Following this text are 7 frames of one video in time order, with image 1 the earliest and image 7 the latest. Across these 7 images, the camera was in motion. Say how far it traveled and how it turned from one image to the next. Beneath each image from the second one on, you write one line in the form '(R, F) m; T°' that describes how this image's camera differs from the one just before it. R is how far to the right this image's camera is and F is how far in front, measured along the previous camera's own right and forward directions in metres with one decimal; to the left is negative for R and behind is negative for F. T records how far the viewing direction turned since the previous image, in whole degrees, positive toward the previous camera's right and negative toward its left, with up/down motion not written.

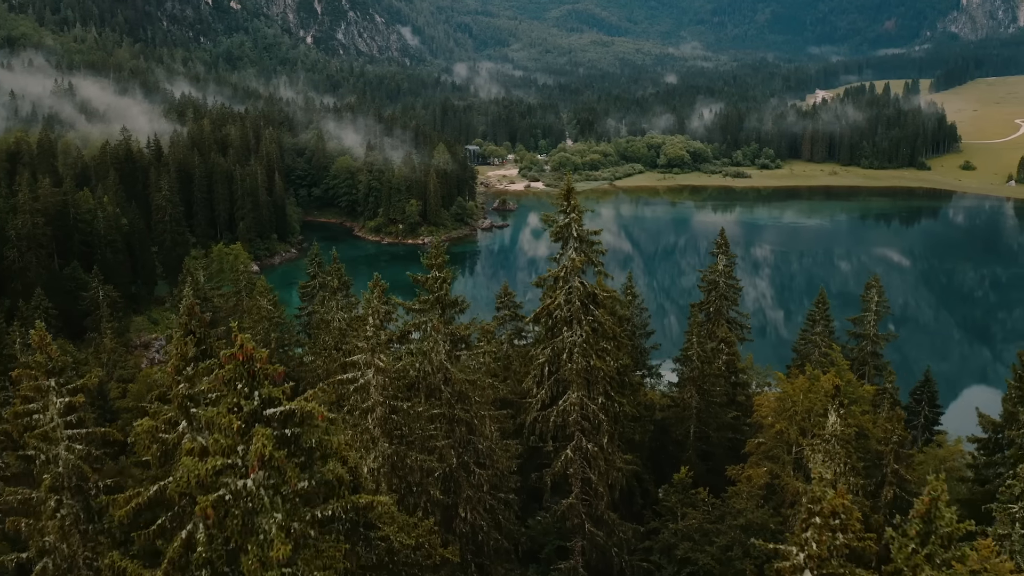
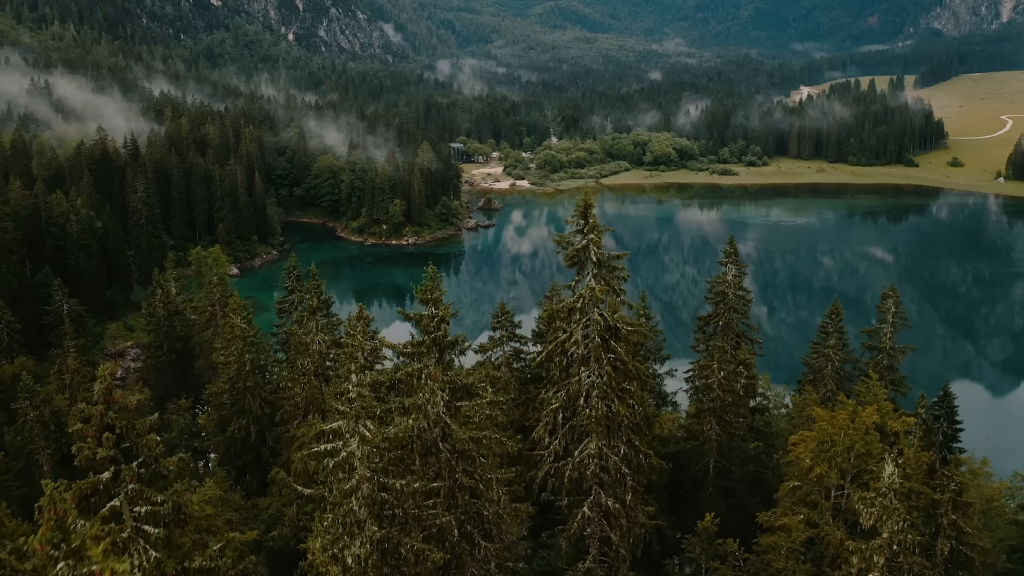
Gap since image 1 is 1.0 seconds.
(-0.4, +2.4) m; +1°
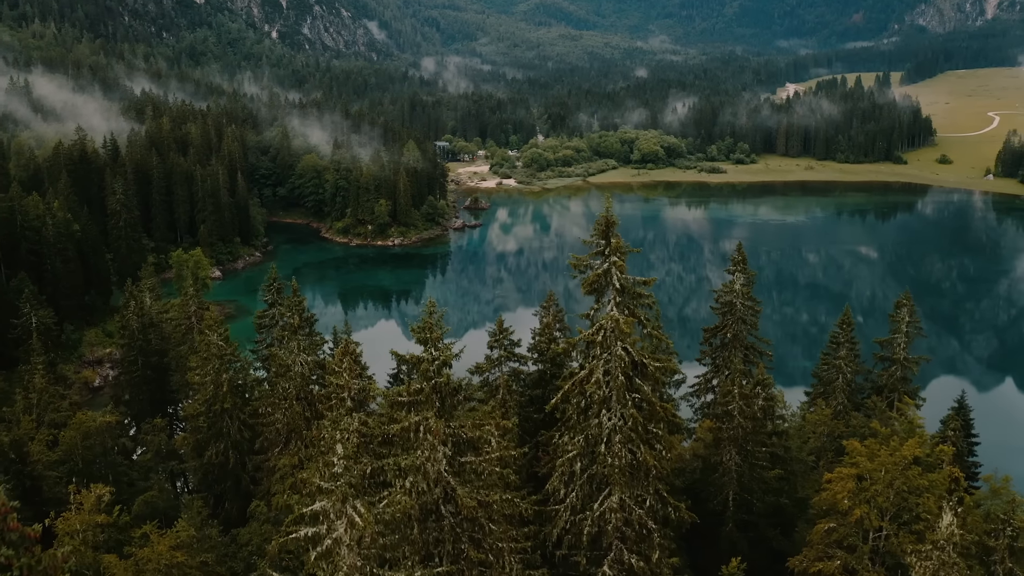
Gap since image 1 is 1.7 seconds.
(-0.4, +1.8) m; +1°
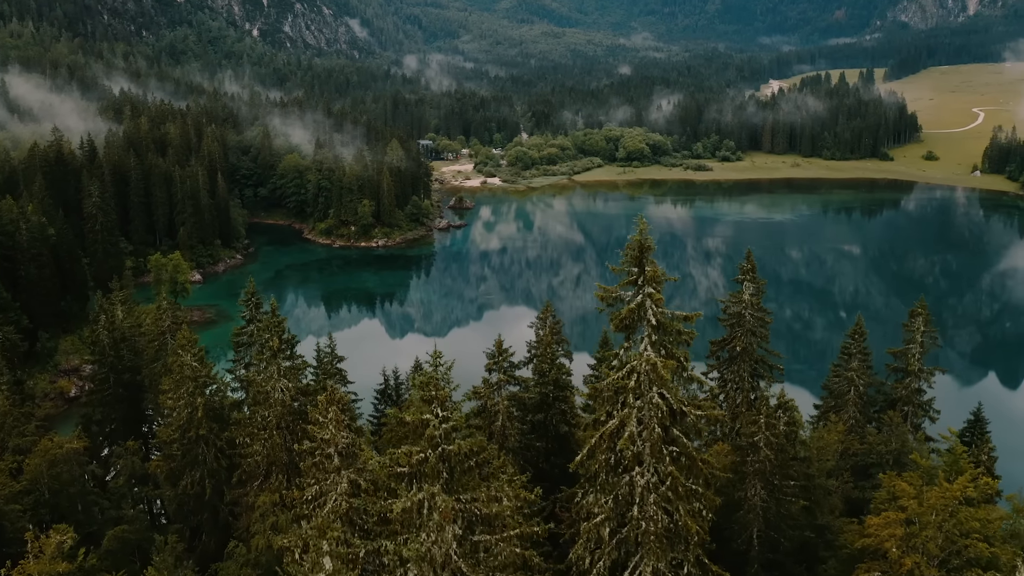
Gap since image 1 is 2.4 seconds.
(-0.4, +1.8) m; +1°
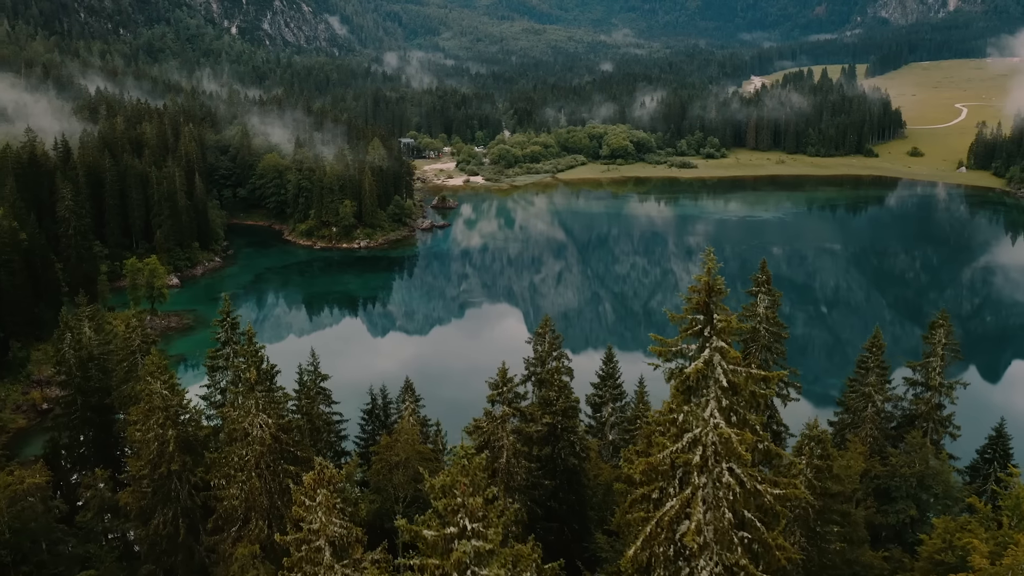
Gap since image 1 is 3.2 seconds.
(-0.6, +2.0) m; +1°
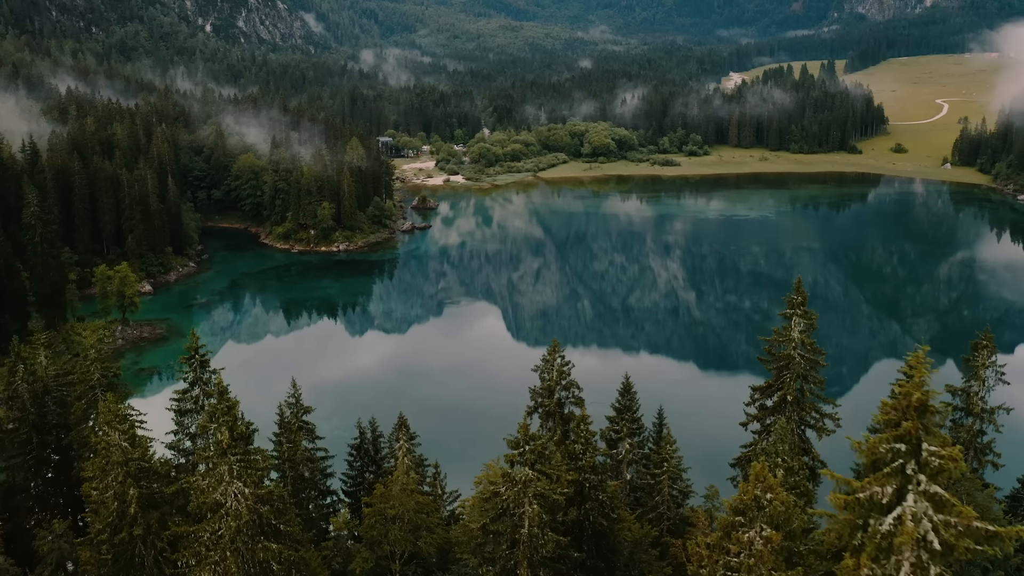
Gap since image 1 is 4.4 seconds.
(-0.9, +2.8) m; +2°
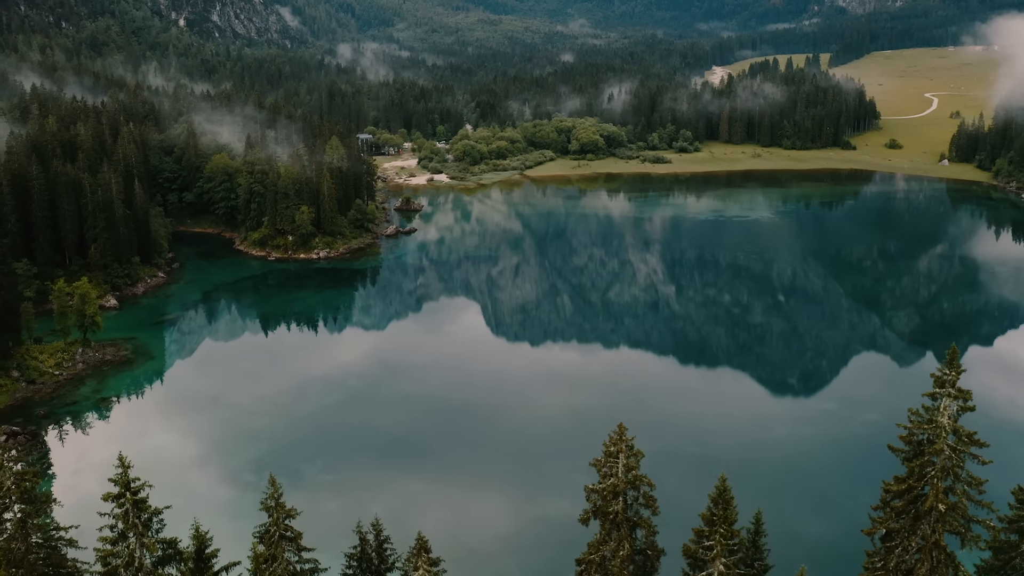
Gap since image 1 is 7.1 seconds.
(-2.0, +6.5) m; +2°
